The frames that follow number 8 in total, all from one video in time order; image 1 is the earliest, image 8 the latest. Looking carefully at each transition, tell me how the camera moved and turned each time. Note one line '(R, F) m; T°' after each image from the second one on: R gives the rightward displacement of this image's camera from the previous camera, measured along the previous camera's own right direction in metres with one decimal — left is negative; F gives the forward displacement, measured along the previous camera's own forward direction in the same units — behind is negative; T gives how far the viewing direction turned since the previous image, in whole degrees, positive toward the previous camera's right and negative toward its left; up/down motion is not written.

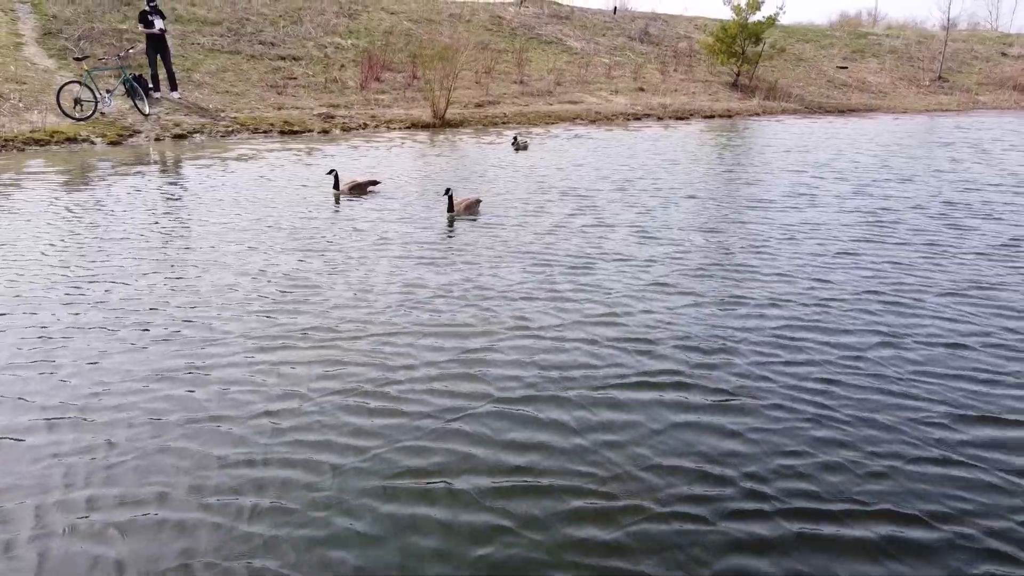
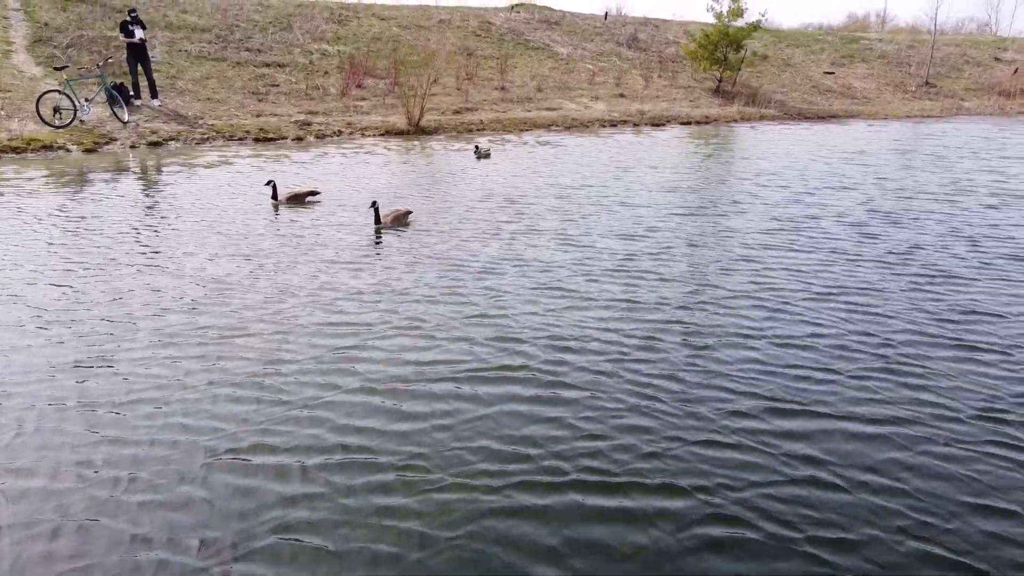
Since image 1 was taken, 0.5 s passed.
(+1.5, -0.6) m; -1°
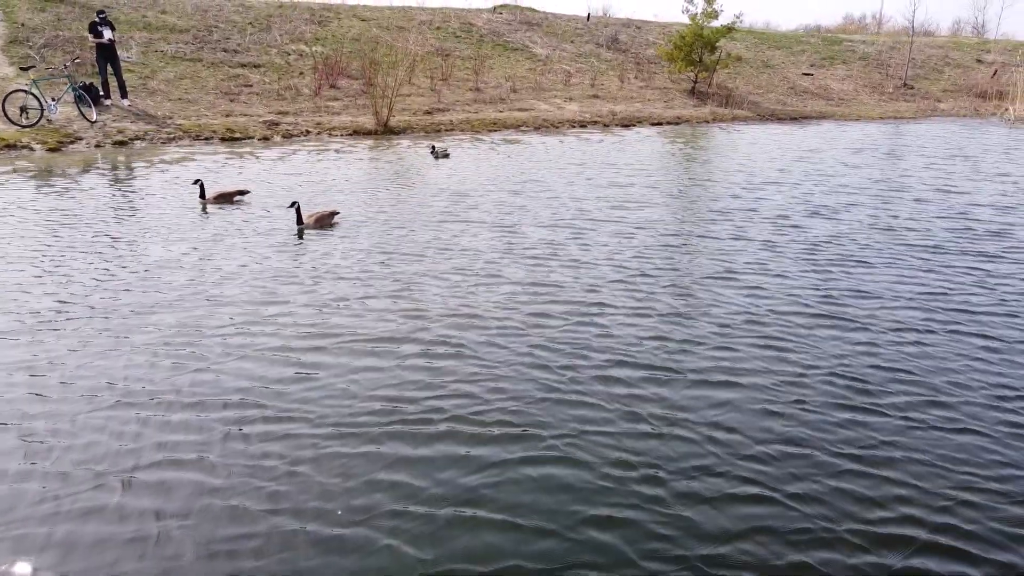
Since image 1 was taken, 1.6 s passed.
(+1.3, -0.3) m; 0°
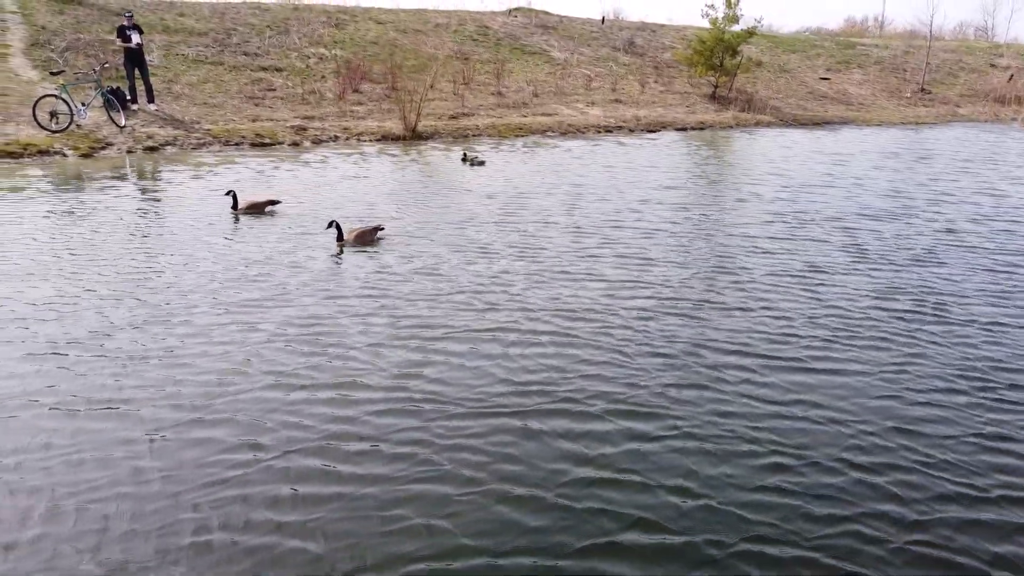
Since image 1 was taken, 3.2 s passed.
(-1.2, +0.2) m; 0°
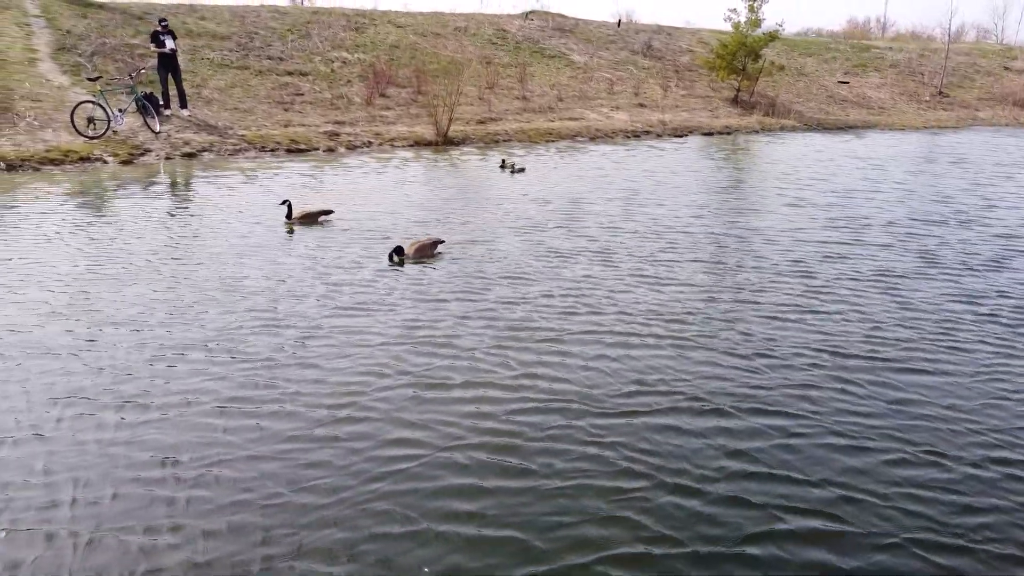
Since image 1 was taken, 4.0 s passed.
(-1.3, 0.0) m; 0°
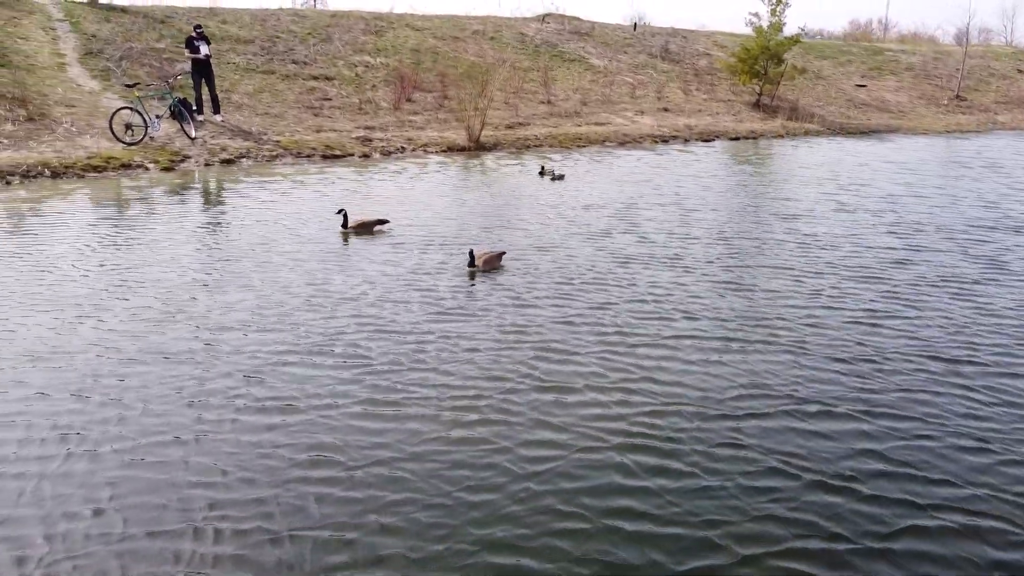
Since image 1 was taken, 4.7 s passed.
(-1.4, 0.0) m; 0°
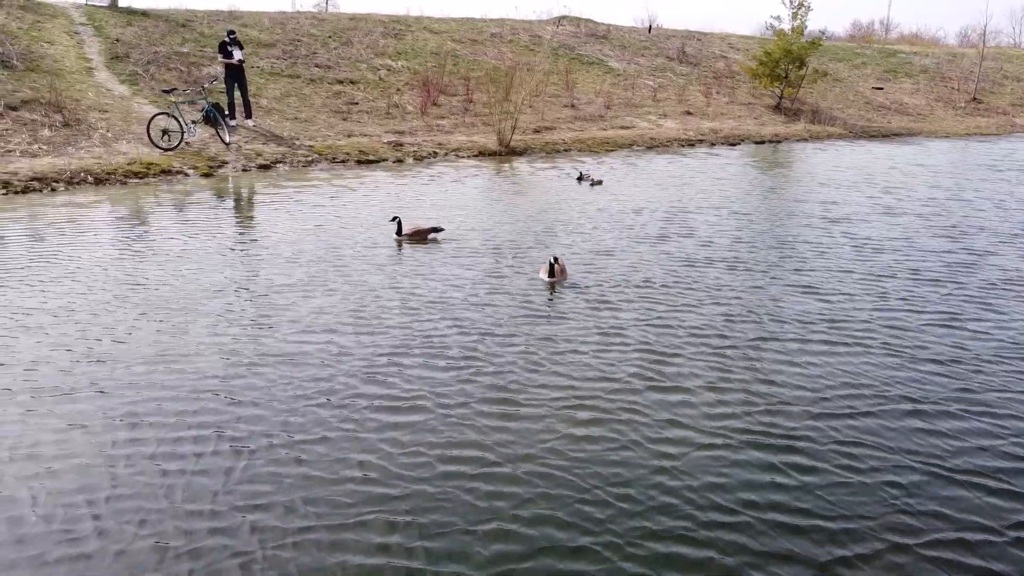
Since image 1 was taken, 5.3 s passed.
(-1.3, 0.0) m; 0°
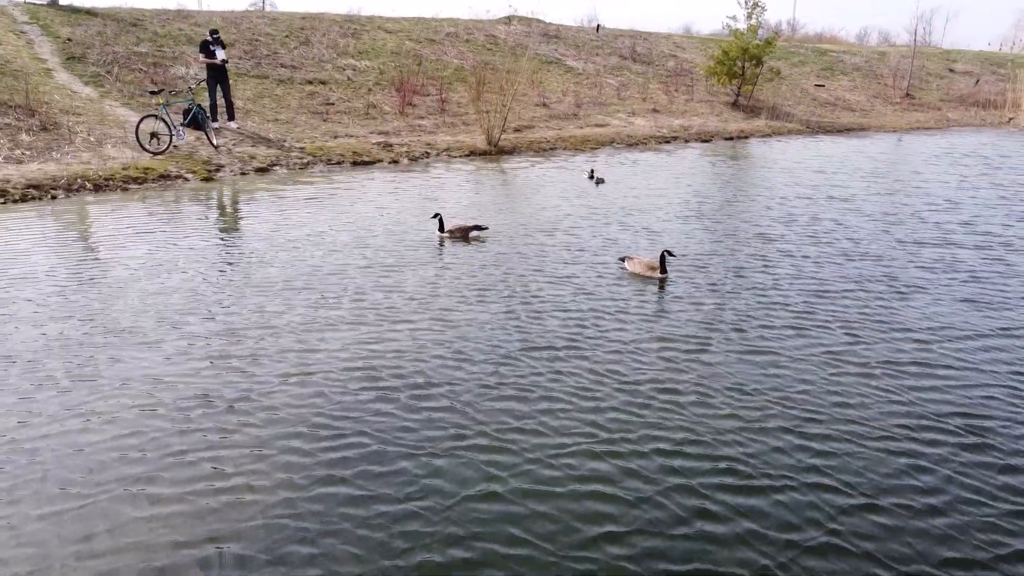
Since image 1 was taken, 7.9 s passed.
(-3.0, +0.2) m; +6°
